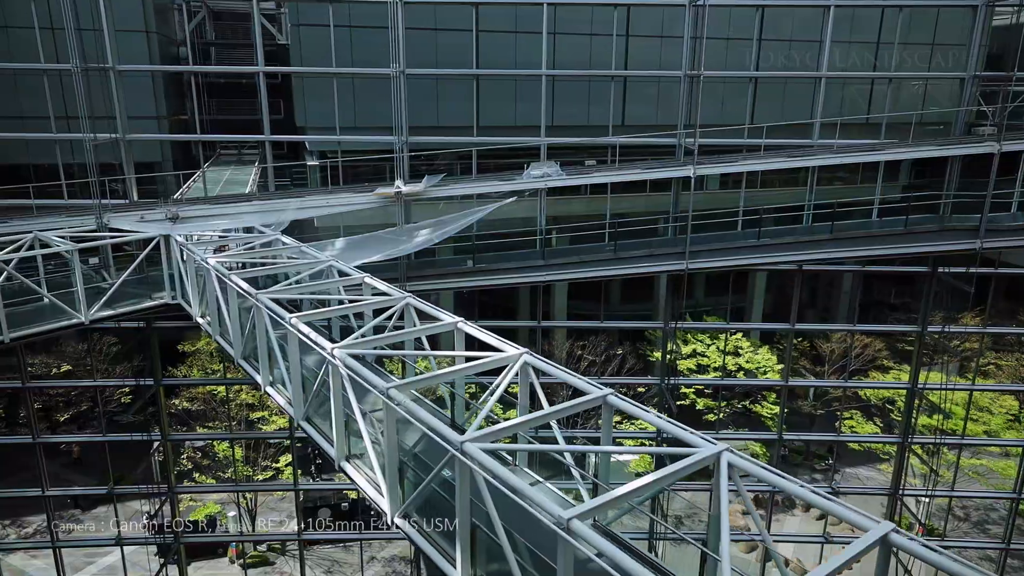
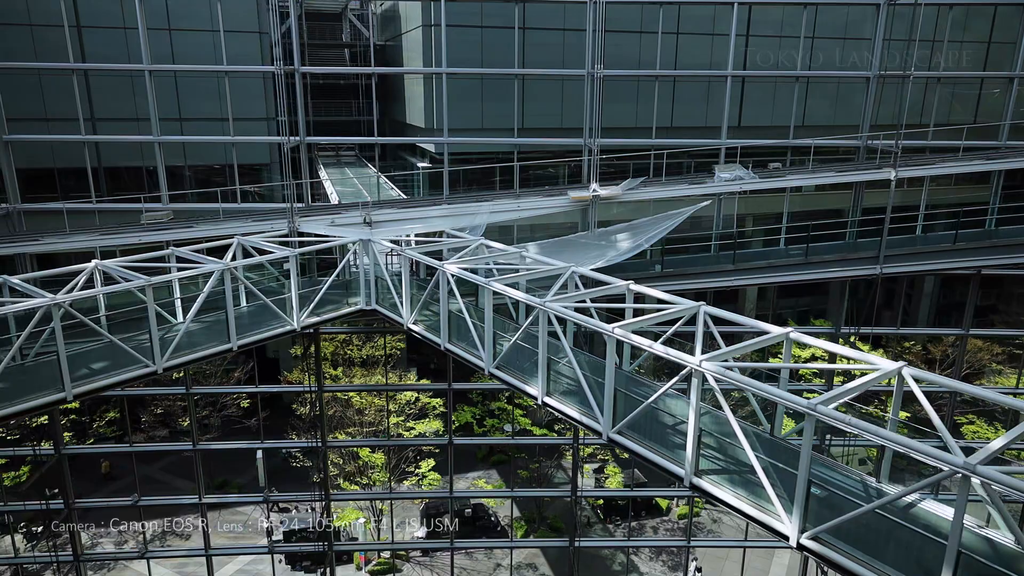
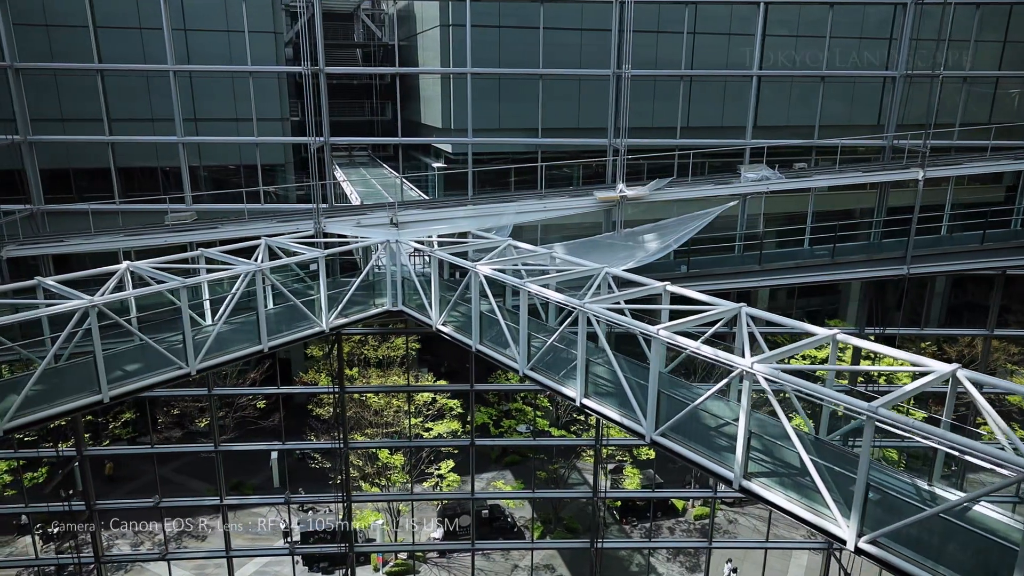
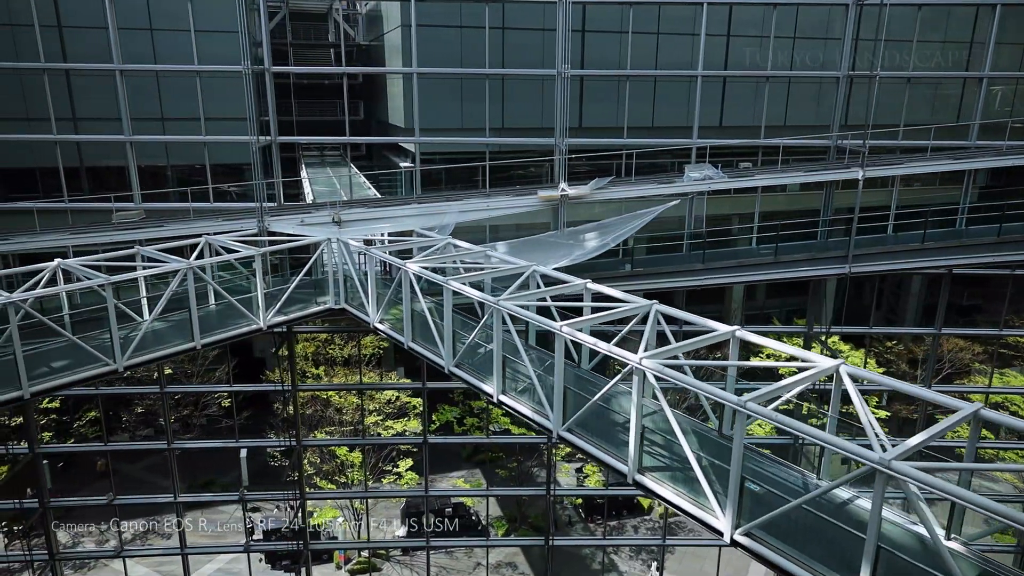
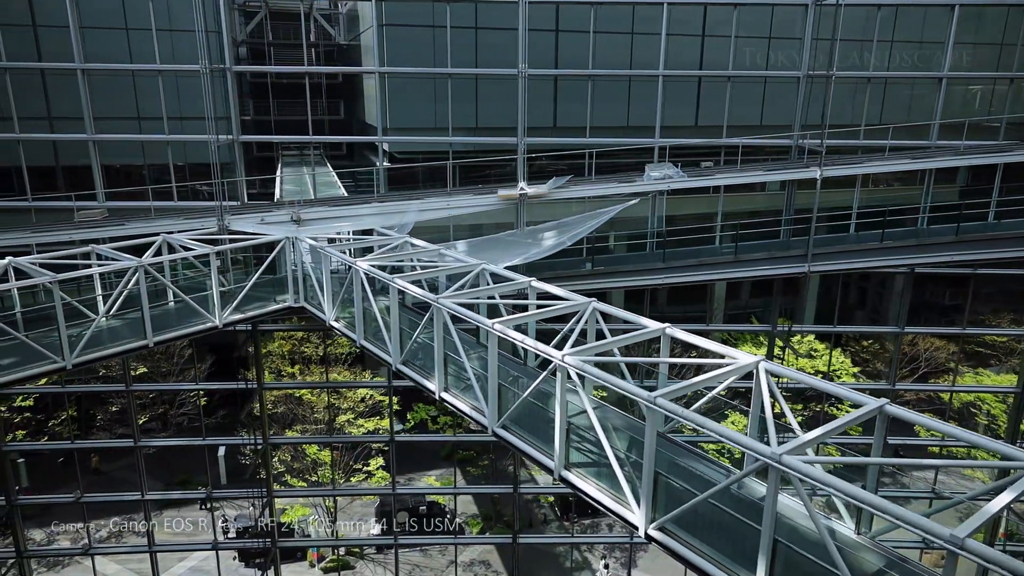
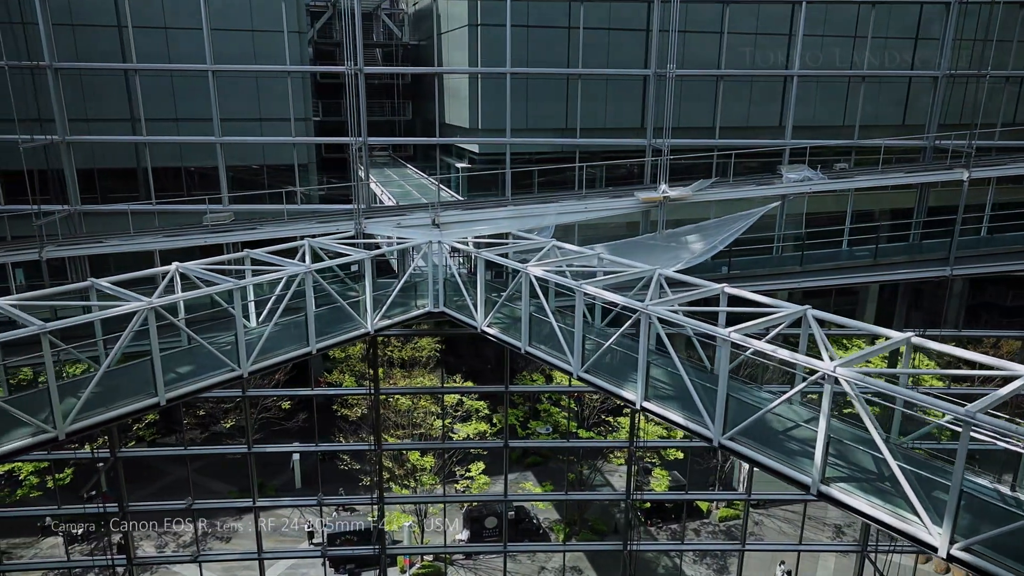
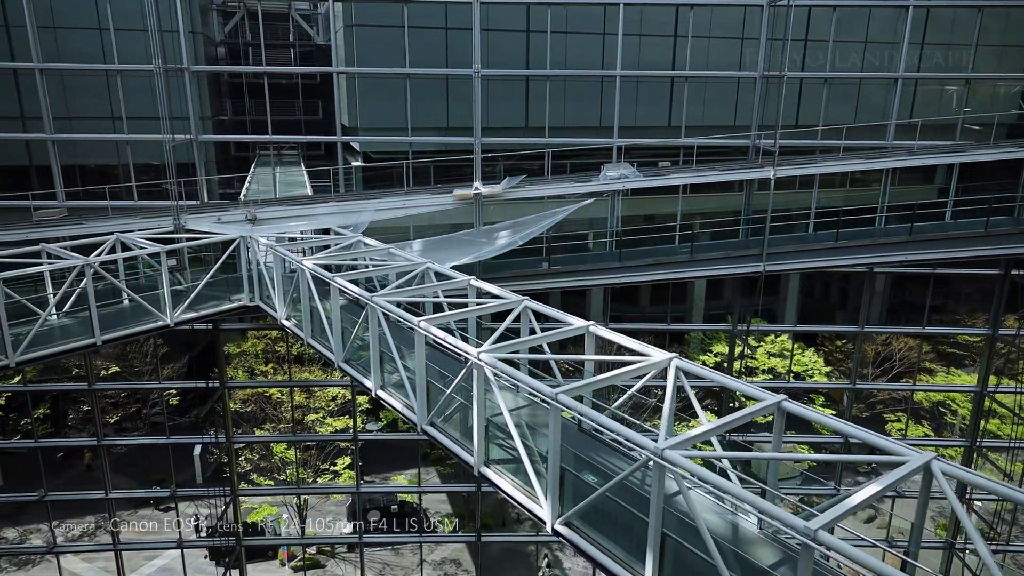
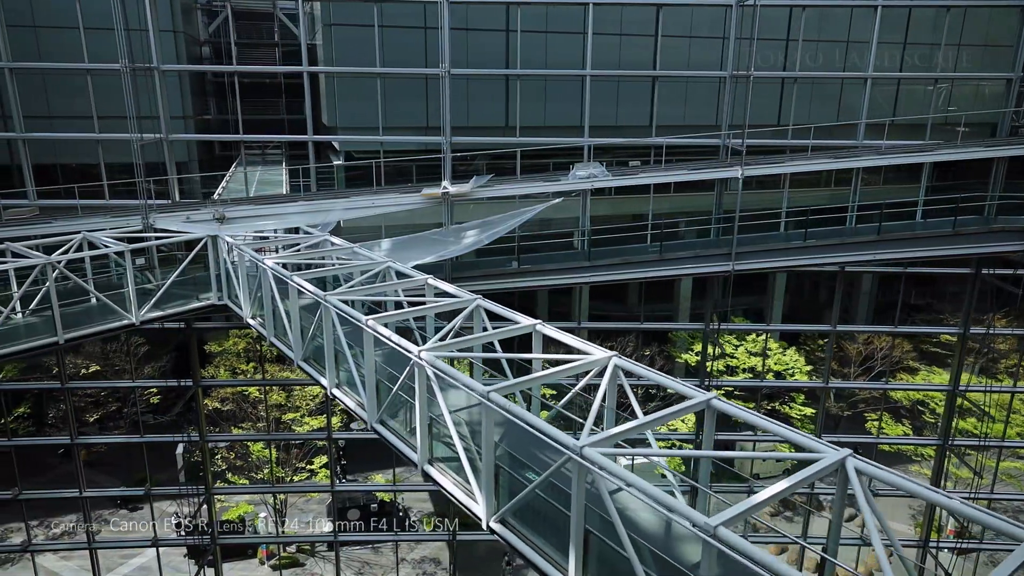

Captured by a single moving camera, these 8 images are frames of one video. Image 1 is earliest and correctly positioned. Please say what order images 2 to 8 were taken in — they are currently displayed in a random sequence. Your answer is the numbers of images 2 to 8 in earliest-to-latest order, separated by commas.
8, 7, 5, 4, 2, 3, 6
